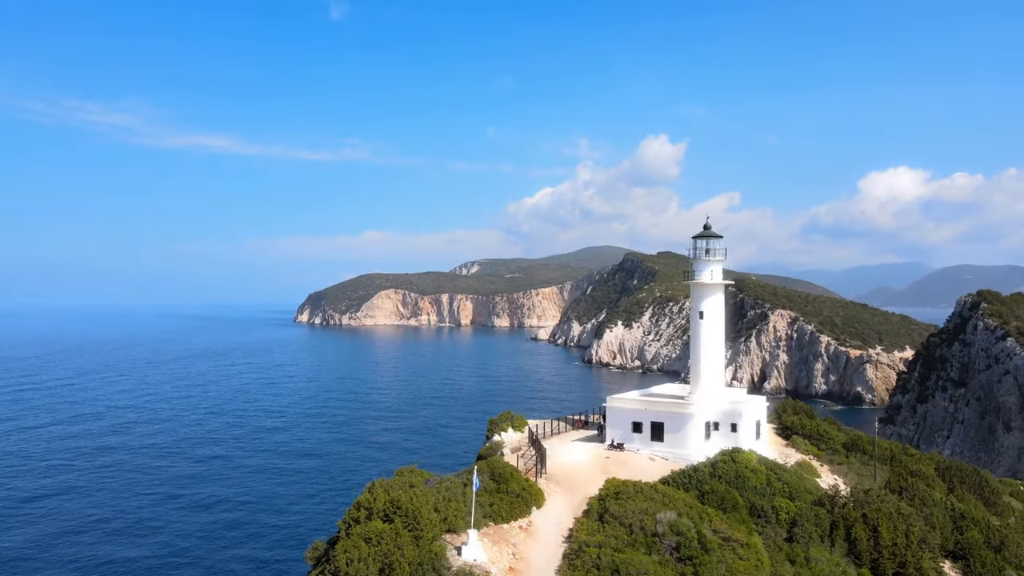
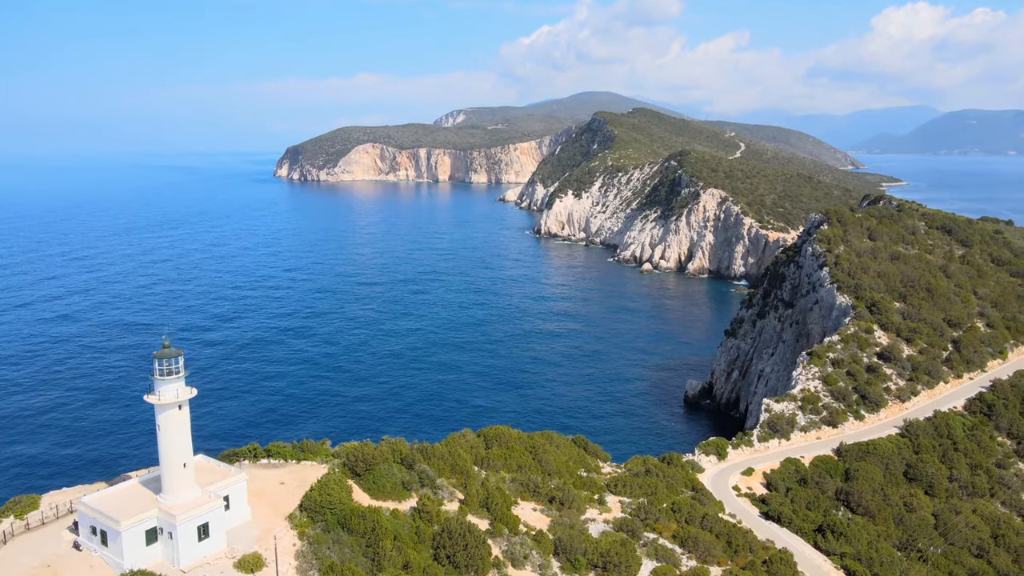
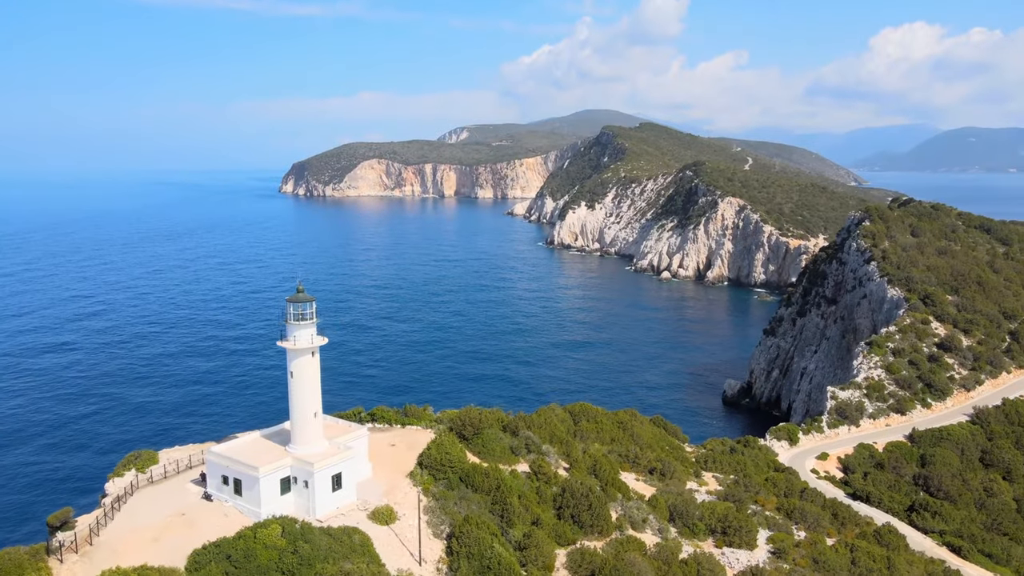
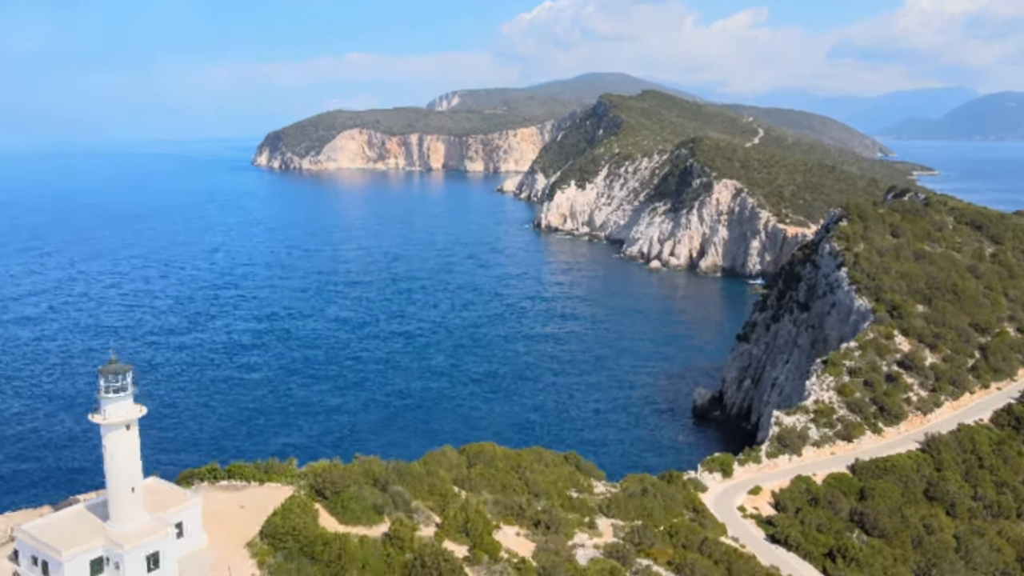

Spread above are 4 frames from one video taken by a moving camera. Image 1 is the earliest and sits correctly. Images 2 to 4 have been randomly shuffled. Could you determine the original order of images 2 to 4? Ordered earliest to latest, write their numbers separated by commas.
3, 2, 4
